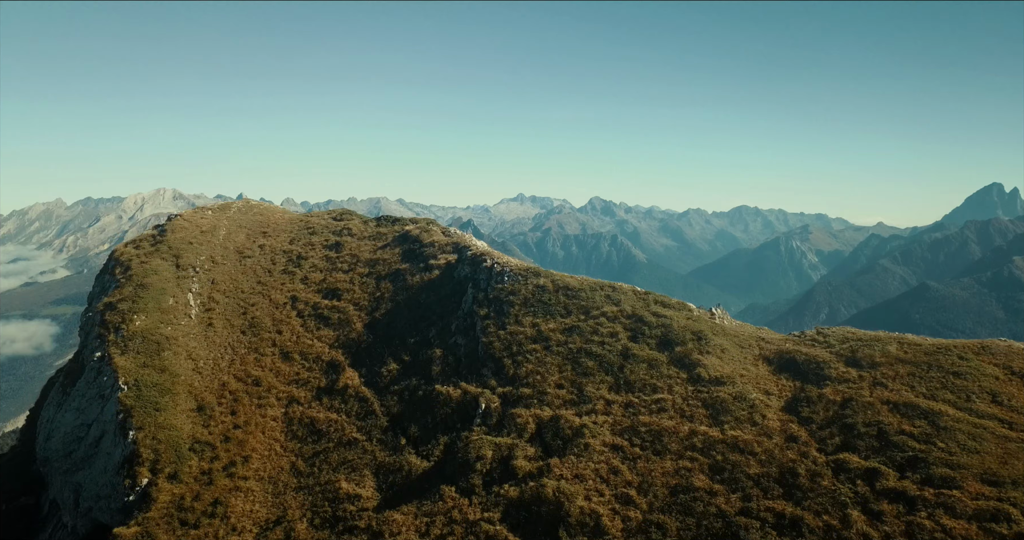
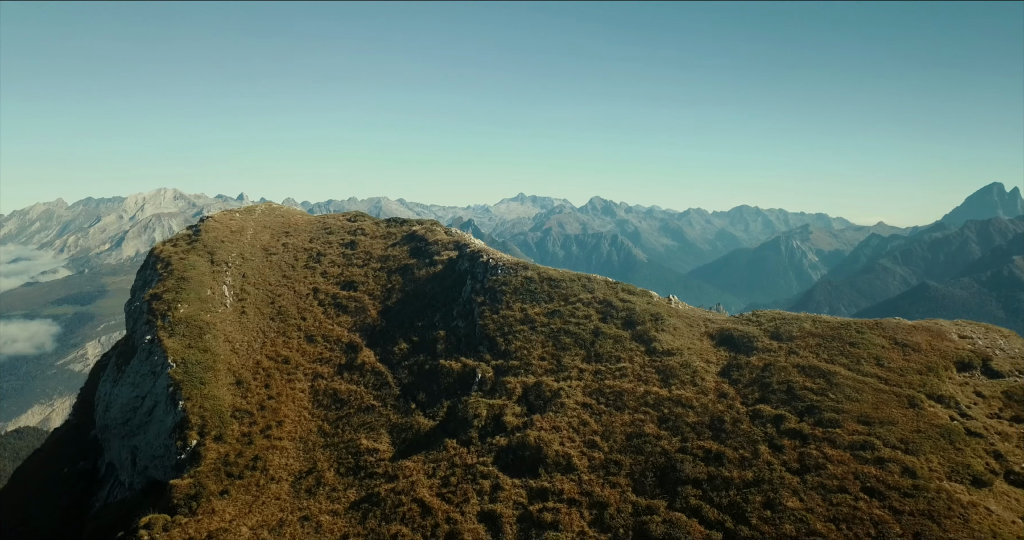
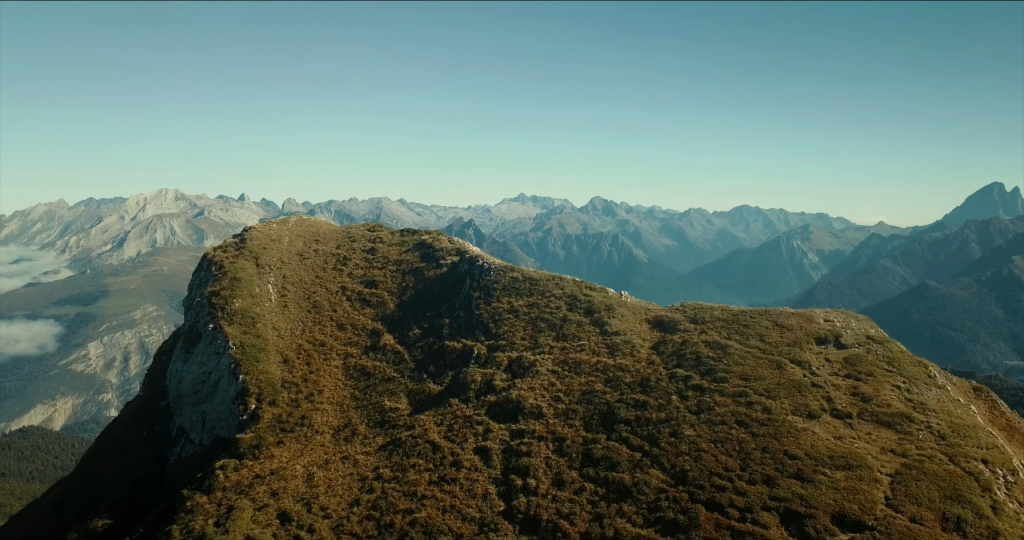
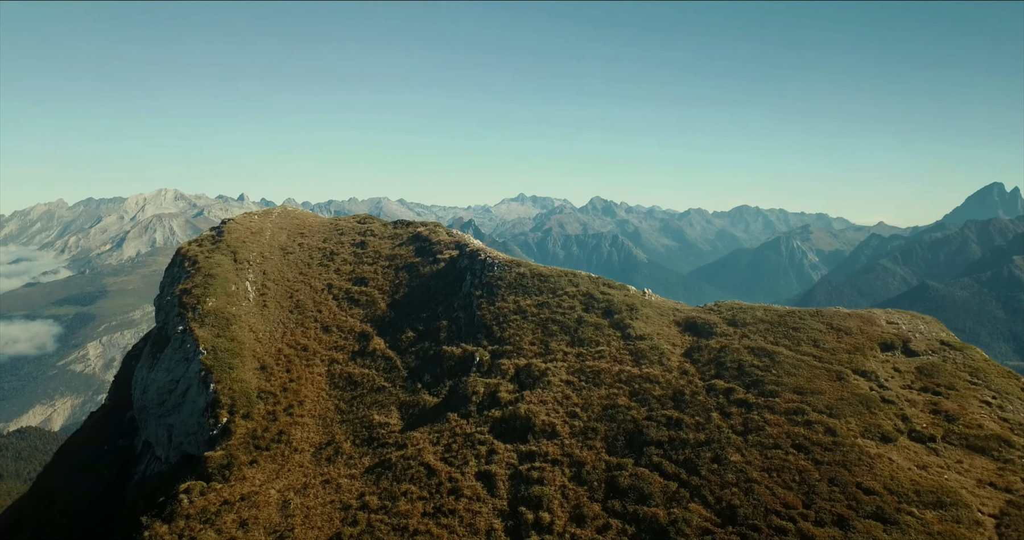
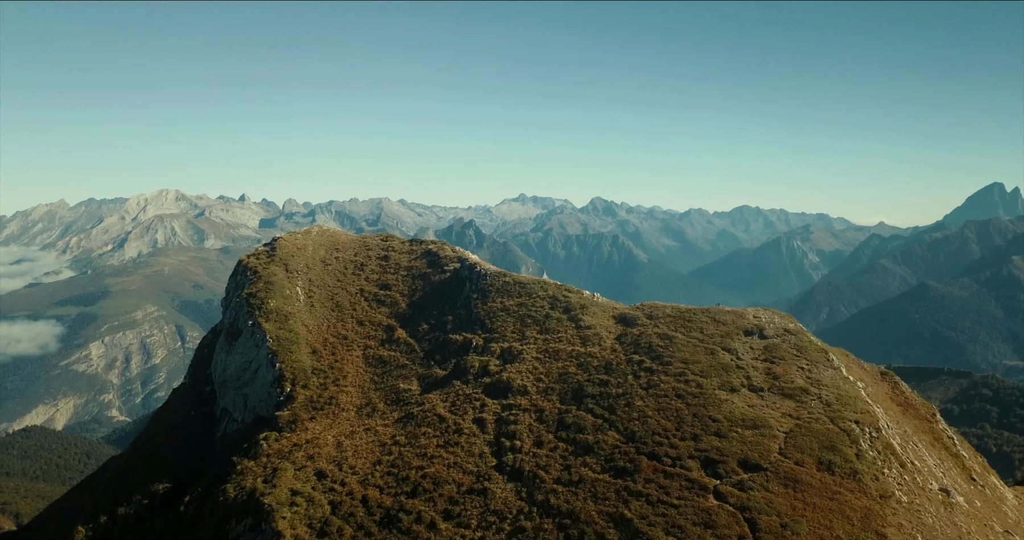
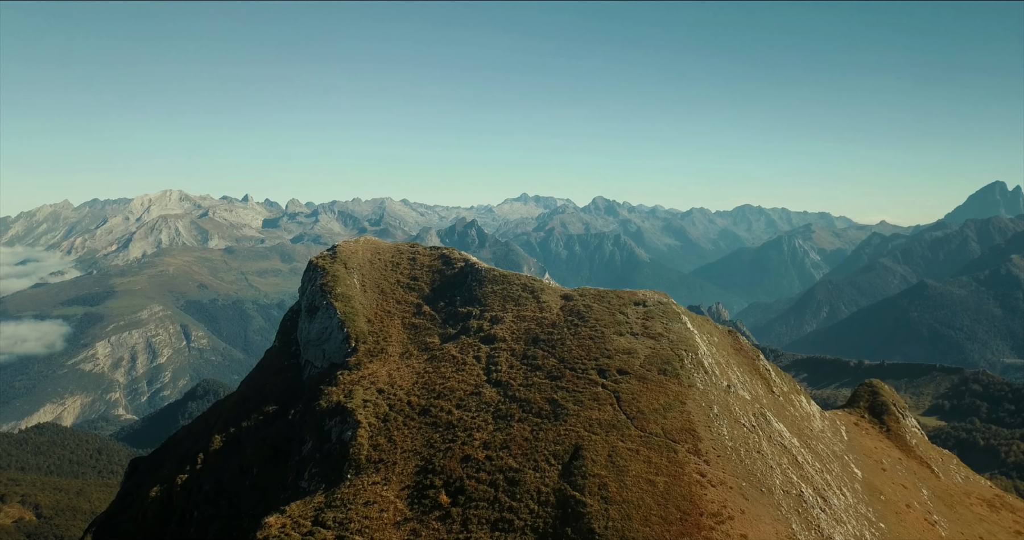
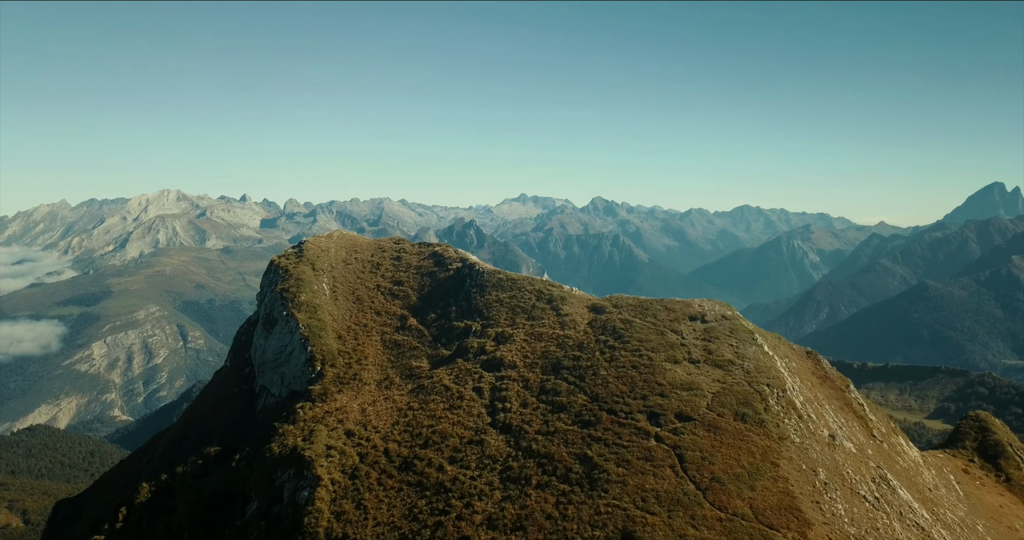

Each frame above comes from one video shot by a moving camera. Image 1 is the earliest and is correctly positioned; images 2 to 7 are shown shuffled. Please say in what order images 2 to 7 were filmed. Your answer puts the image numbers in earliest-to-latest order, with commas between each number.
2, 4, 3, 5, 7, 6
